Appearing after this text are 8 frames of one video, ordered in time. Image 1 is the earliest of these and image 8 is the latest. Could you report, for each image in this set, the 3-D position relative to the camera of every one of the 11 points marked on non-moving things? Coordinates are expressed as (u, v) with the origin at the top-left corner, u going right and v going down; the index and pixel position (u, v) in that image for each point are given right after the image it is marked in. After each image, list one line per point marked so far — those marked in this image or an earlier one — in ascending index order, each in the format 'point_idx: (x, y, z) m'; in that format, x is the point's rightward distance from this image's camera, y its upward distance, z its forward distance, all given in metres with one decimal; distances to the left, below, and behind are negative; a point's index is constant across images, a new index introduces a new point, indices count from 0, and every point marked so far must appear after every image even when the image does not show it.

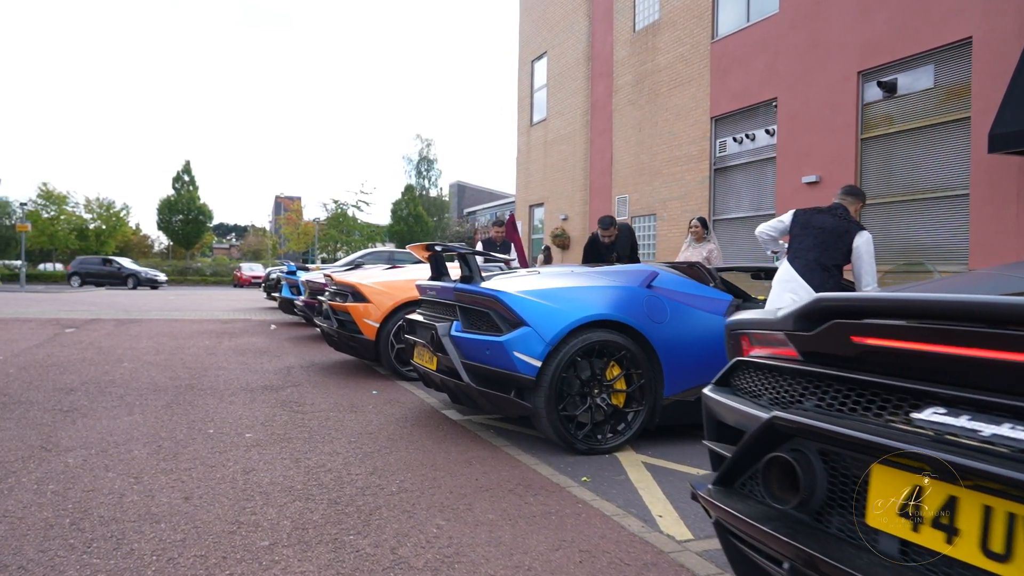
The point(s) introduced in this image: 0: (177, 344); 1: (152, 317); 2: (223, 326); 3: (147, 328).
0: (-5.4, -0.7, +11.5) m
1: (-8.4, -0.5, +16.4) m
2: (-6.2, -0.6, +15.0) m
3: (-7.4, -0.6, +14.2) m
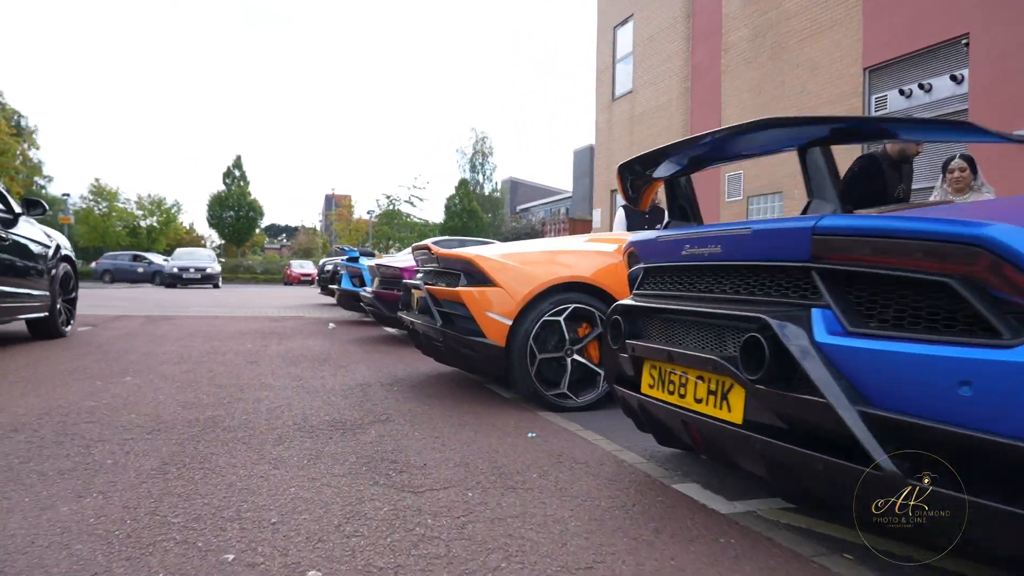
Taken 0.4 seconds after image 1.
0: (-3.8, -0.6, +9.2) m
1: (-6.5, -0.4, +14.2) m
2: (-4.4, -0.5, +12.7) m
3: (-5.6, -0.5, +12.0) m
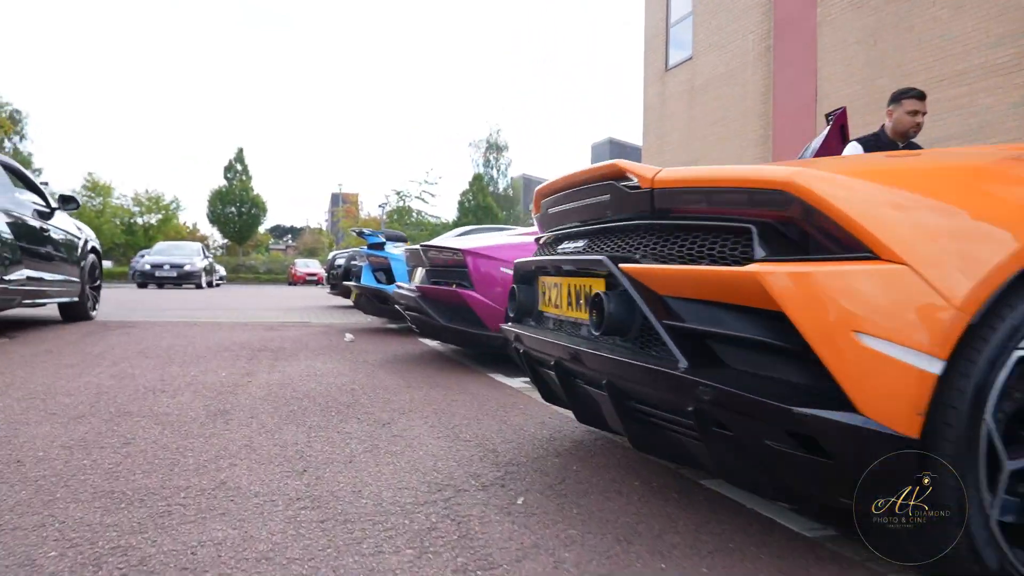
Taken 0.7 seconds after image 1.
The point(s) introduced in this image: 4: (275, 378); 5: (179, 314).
0: (-3.0, -0.5, +6.3) m
1: (-5.6, -0.3, +11.3) m
2: (-3.5, -0.5, +9.8) m
3: (-4.7, -0.4, +9.1) m
4: (-2.5, -0.5, +7.4) m
5: (-6.1, -0.3, +12.8) m
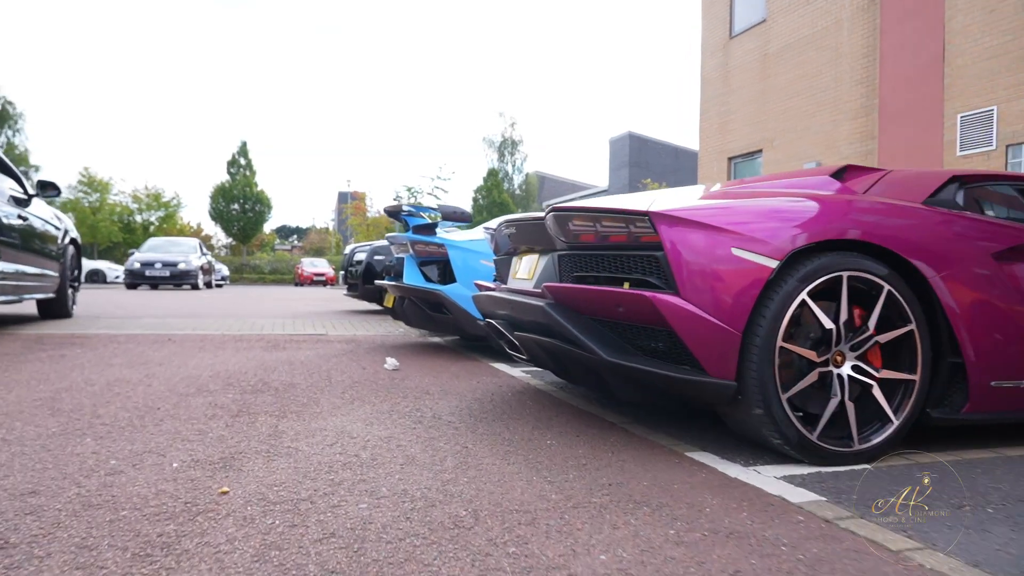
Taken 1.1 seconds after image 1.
0: (-2.1, -0.5, +3.9) m
1: (-4.7, -0.3, +8.9) m
2: (-2.6, -0.5, +7.4) m
3: (-3.9, -0.4, +6.7) m
4: (-1.7, -0.5, +5.0) m
5: (-5.2, -0.3, +10.4) m
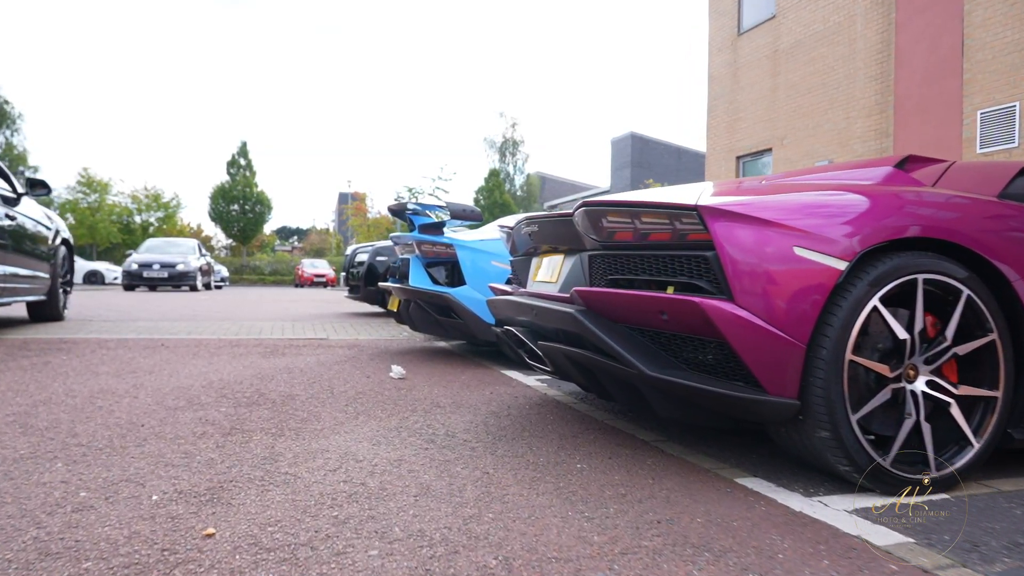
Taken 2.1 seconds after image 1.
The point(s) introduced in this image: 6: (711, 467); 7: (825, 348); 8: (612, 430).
0: (-2.0, -0.5, +3.5) m
1: (-4.6, -0.4, +8.6) m
2: (-2.5, -0.5, +7.1) m
3: (-3.8, -0.5, +6.4) m
4: (-1.6, -0.5, +4.7) m
5: (-5.1, -0.3, +10.1) m
6: (+0.7, -0.6, +2.5) m
7: (+0.9, -0.2, +2.1) m
8: (+0.4, -0.6, +3.1) m
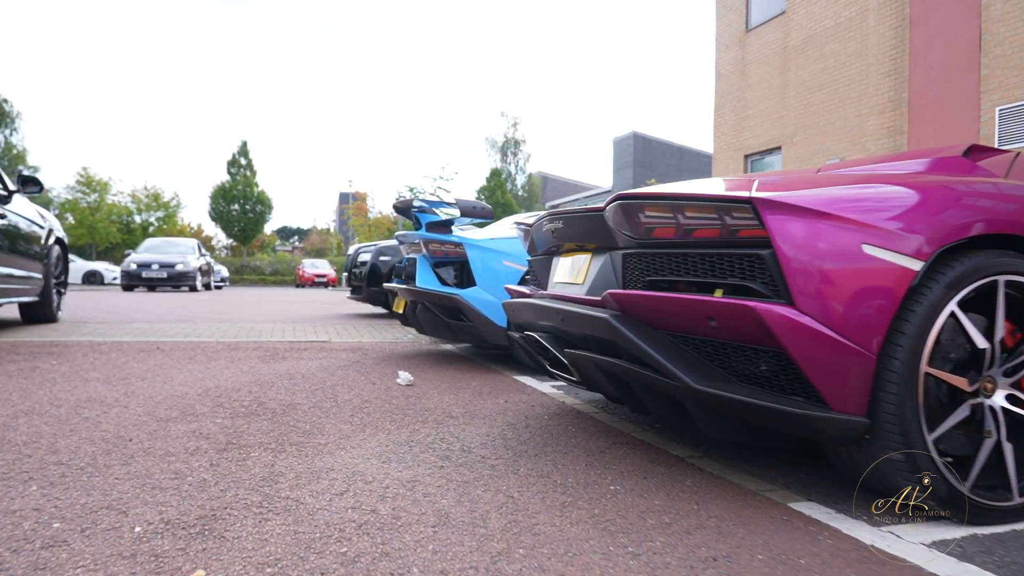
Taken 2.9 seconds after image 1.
0: (-1.9, -0.5, +3.3) m
1: (-4.5, -0.4, +8.4) m
2: (-2.4, -0.5, +6.8) m
3: (-3.7, -0.5, +6.1) m
4: (-1.5, -0.5, +4.4) m
5: (-5.0, -0.3, +9.9) m
6: (+0.8, -0.6, +2.3) m
7: (+1.0, -0.2, +1.9) m
8: (+0.5, -0.6, +2.8) m
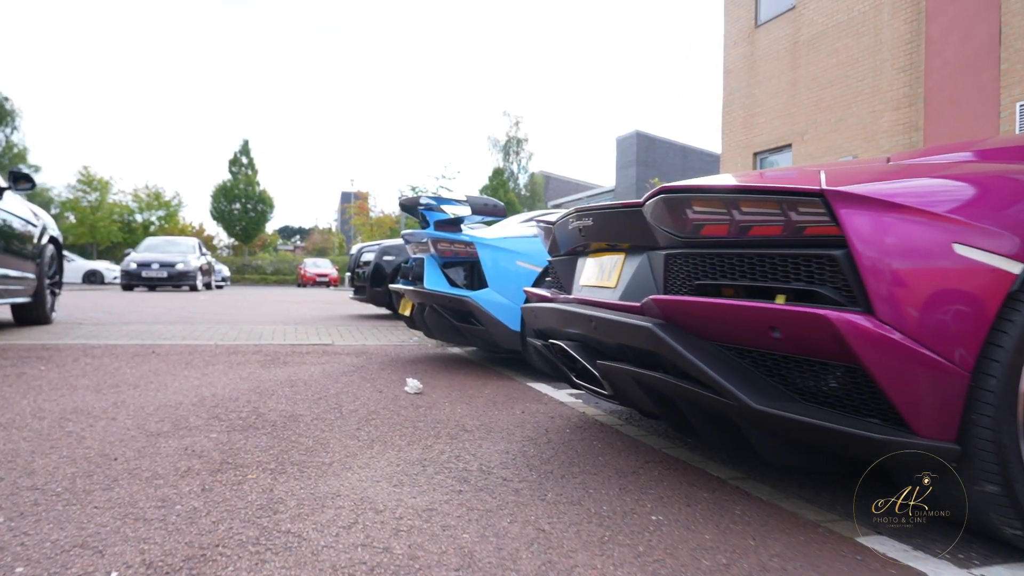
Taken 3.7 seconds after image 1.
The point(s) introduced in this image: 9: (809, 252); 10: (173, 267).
0: (-1.9, -0.6, +3.0) m
1: (-4.4, -0.4, +8.1) m
2: (-2.4, -0.5, +6.6) m
3: (-3.6, -0.5, +5.9) m
4: (-1.4, -0.5, +4.2) m
5: (-4.9, -0.3, +9.6) m
6: (+0.9, -0.6, +2.0) m
7: (+1.1, -0.2, +1.6) m
8: (+0.6, -0.6, +2.5) m
9: (+0.7, +0.1, +1.7) m
10: (-8.0, +0.5, +16.9) m
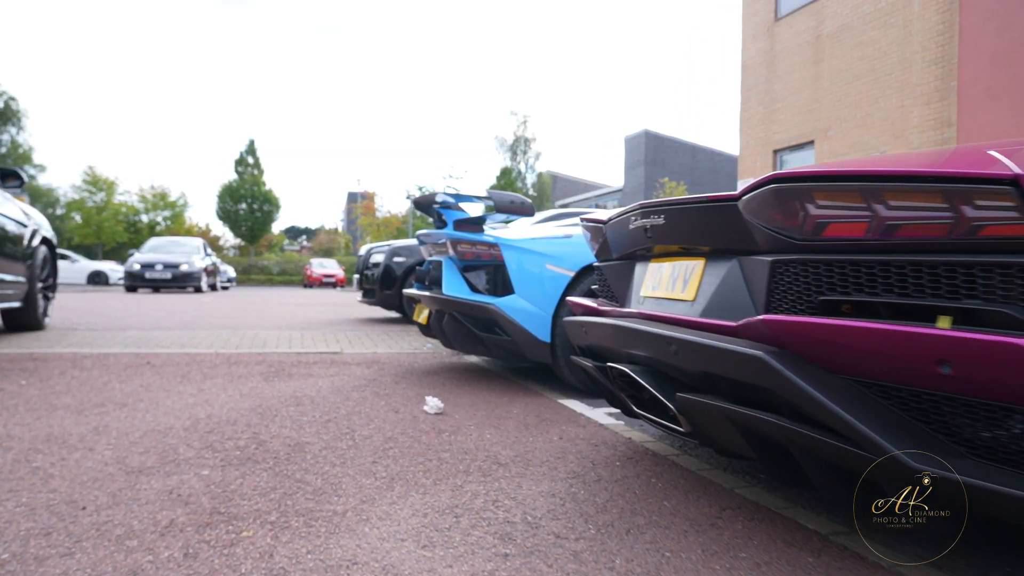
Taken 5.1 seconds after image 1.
0: (-1.7, -0.6, +2.6) m
1: (-4.2, -0.4, +7.7) m
2: (-2.2, -0.5, +6.1) m
3: (-3.4, -0.5, +5.5) m
4: (-1.3, -0.6, +3.7) m
5: (-4.7, -0.4, +9.2) m
6: (+1.0, -0.7, +1.6) m
7: (+1.2, -0.2, +1.2) m
8: (+0.7, -0.7, +2.1) m
9: (+0.9, +0.1, +1.3) m
10: (-7.7, +0.5, +16.5) m
